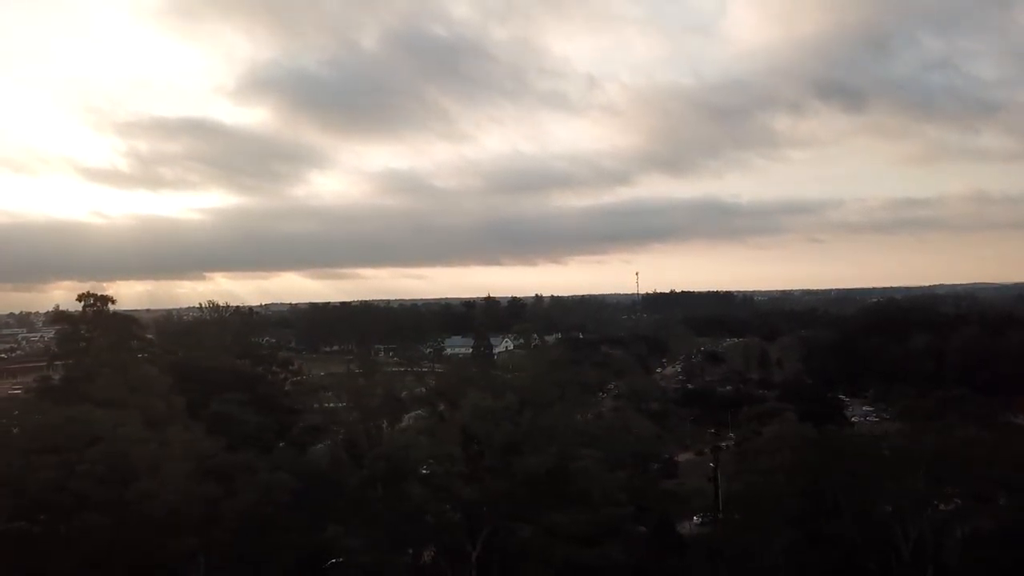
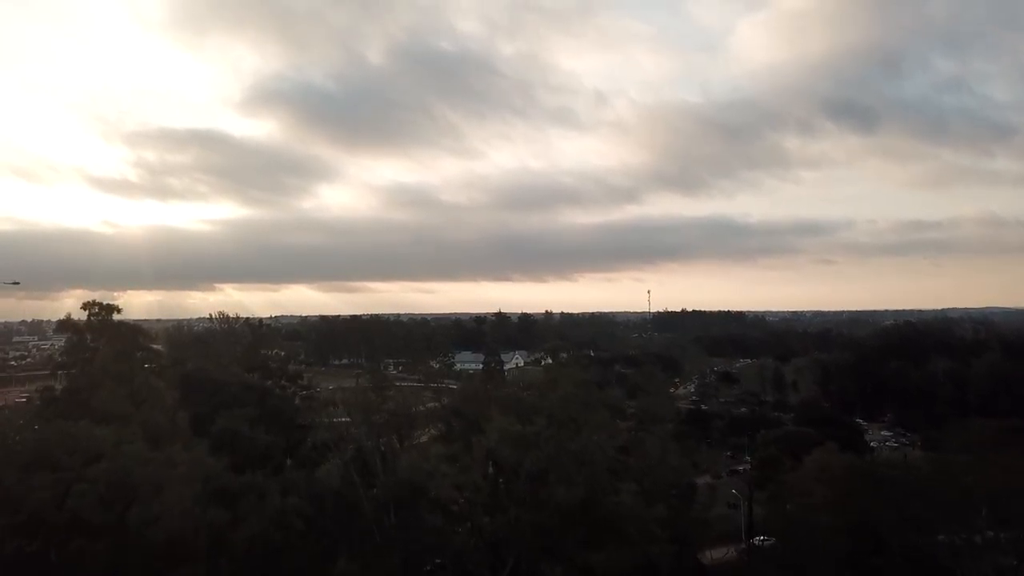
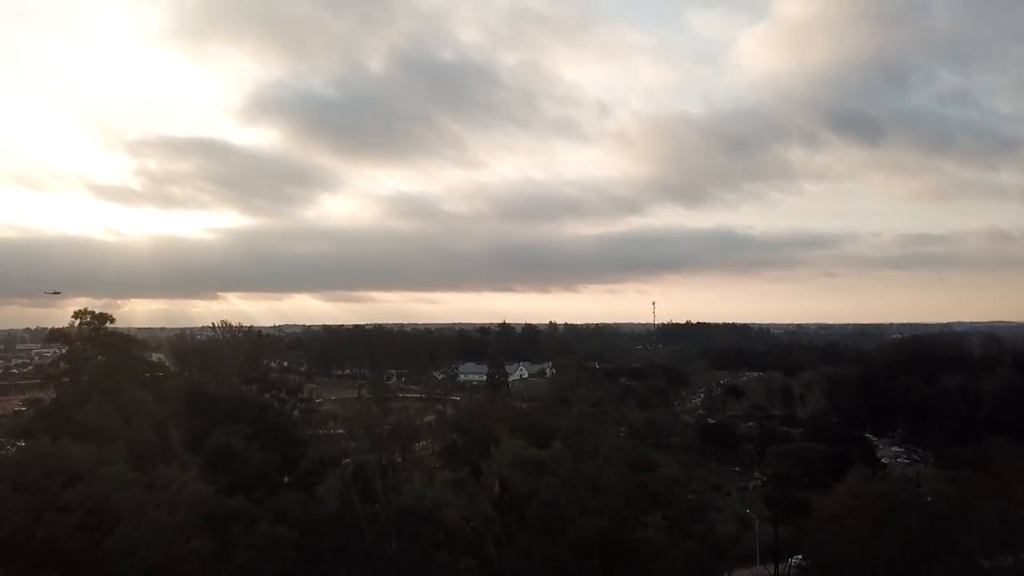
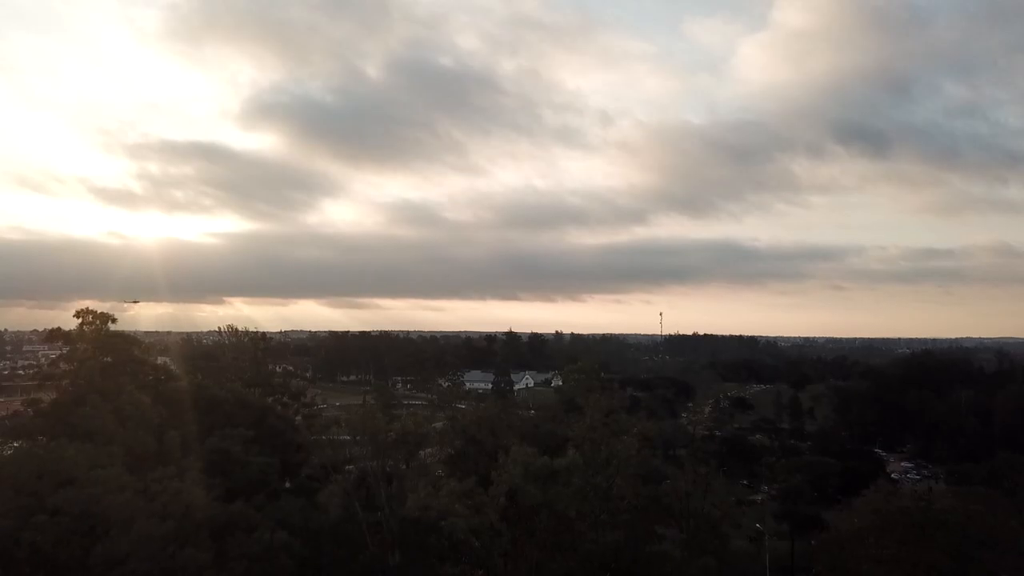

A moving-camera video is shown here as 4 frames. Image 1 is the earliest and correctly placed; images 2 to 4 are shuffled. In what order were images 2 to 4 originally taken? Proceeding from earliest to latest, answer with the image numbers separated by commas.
2, 3, 4
